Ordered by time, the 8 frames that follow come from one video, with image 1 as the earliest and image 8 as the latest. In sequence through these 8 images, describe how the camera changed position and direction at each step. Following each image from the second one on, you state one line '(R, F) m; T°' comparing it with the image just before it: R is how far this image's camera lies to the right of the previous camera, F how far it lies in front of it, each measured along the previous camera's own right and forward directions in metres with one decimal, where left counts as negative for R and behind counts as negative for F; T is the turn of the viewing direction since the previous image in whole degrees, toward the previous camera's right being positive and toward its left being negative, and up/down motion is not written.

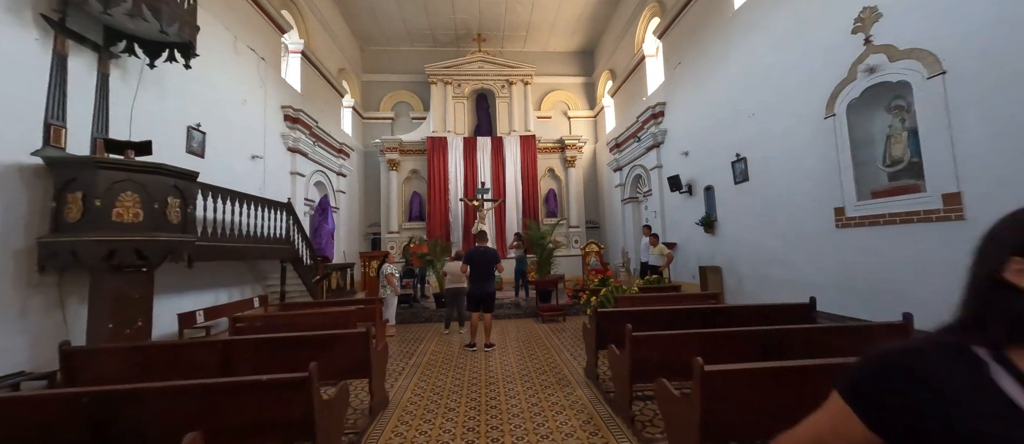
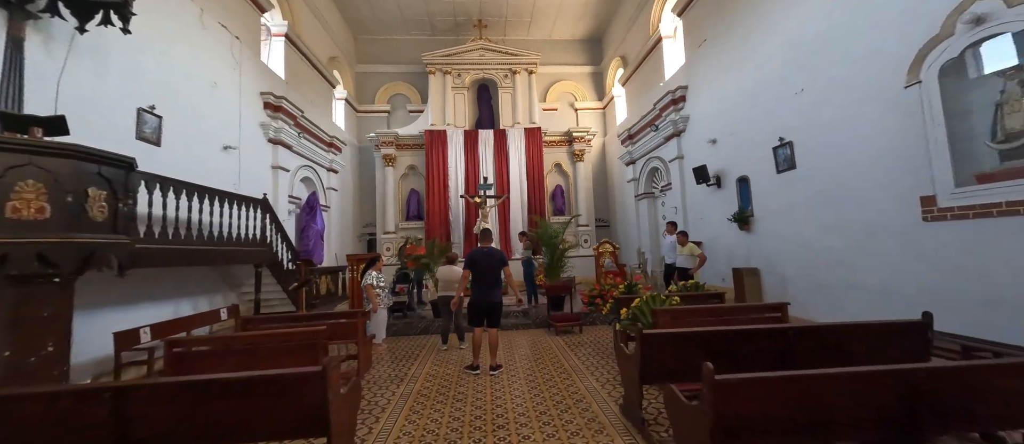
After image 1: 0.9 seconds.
(-0.1, +0.8) m; 0°
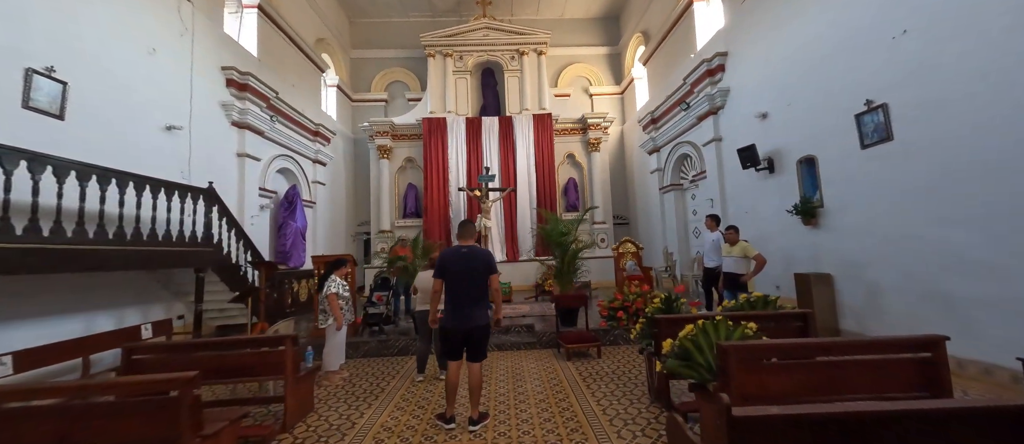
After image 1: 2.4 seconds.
(+0.2, +1.1) m; -2°
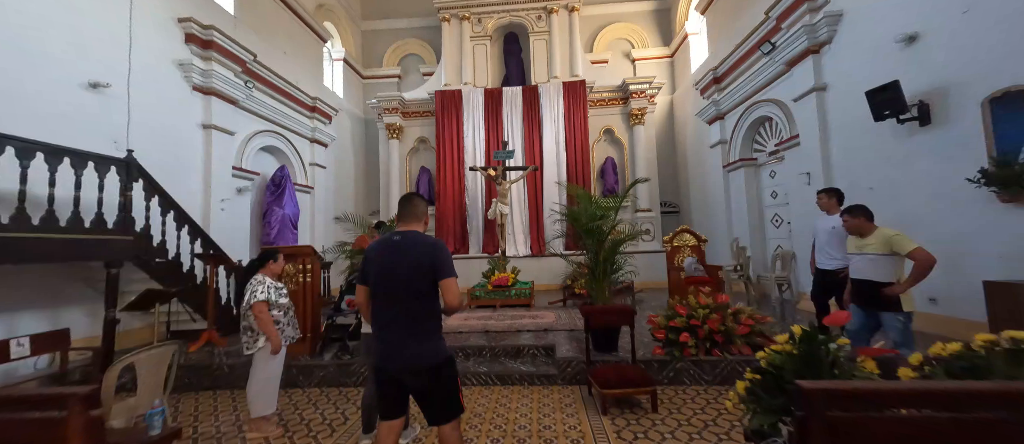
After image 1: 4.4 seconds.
(+0.2, +1.4) m; -6°
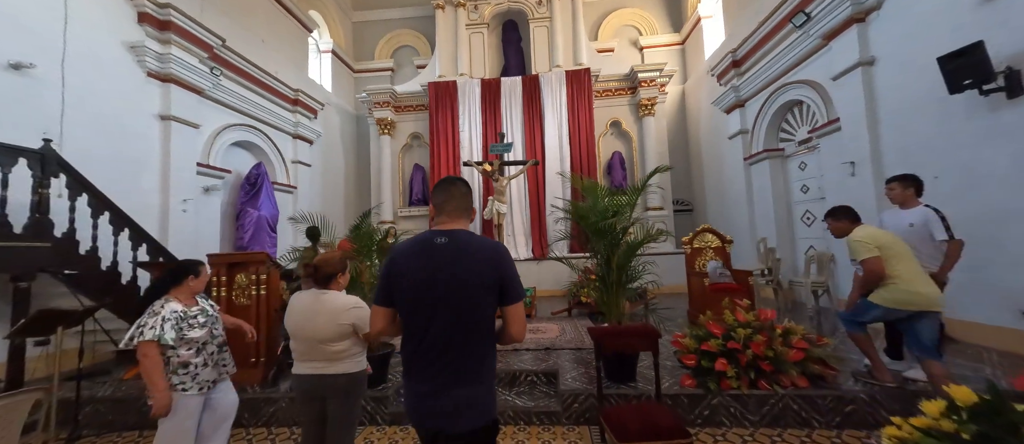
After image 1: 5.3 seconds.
(+0.1, +0.6) m; -1°
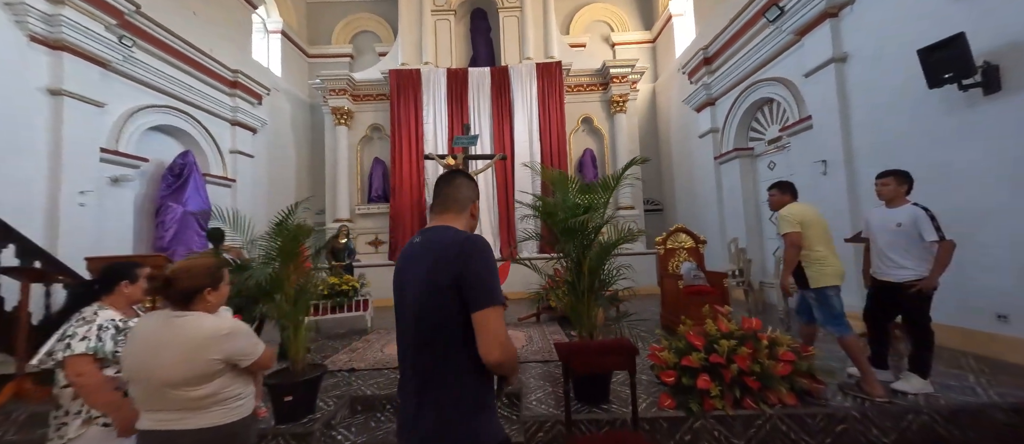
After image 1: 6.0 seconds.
(+0.1, +0.4) m; +5°
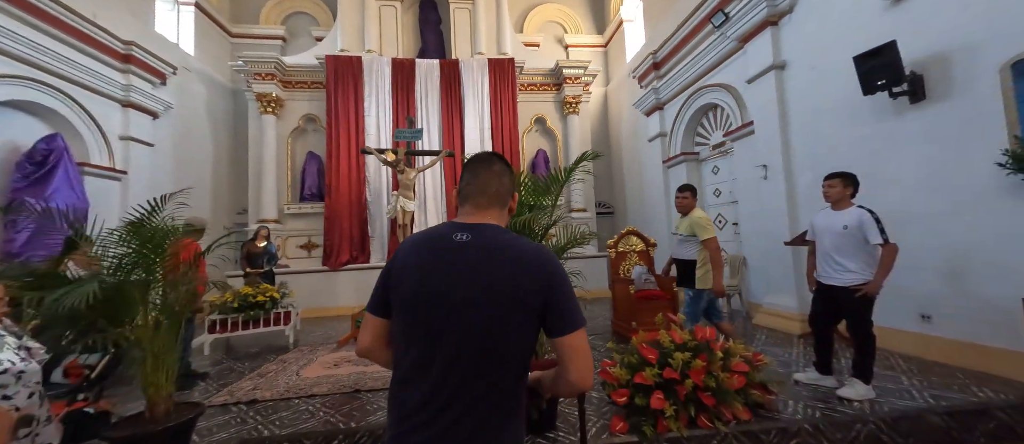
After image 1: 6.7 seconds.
(+0.1, +0.3) m; +7°
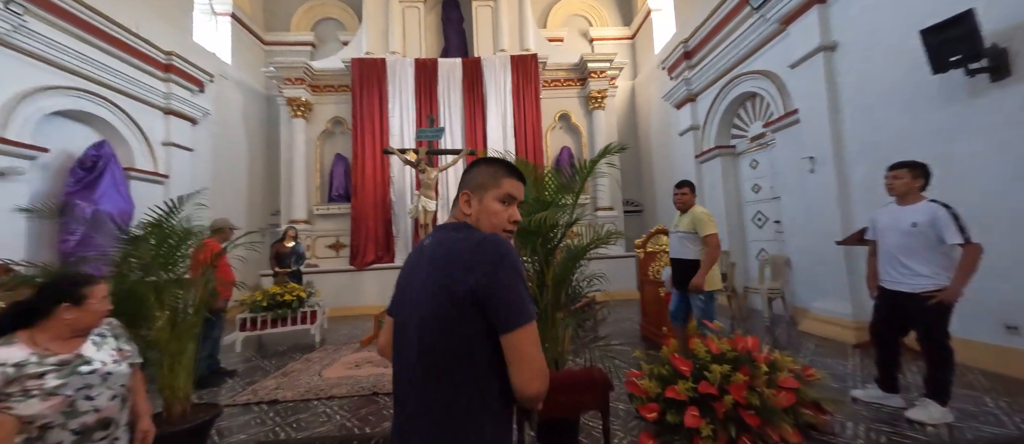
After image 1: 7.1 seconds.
(0.0, +0.1) m; -4°
